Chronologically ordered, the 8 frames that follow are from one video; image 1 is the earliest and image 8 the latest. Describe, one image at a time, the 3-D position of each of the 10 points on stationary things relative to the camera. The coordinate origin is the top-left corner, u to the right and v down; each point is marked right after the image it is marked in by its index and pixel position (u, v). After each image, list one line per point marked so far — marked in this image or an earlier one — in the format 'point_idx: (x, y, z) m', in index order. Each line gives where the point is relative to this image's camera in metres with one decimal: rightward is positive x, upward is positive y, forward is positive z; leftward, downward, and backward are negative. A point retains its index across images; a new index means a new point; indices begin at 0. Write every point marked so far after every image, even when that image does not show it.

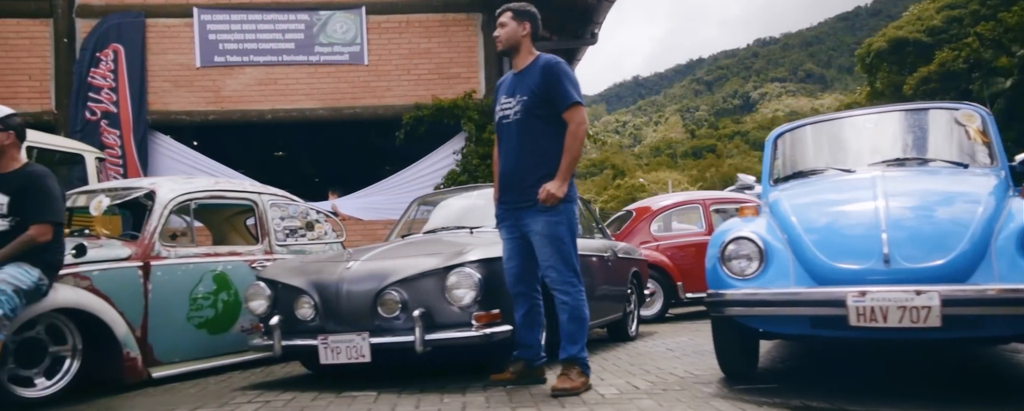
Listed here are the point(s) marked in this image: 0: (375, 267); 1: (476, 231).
0: (-0.7, -0.3, +3.5) m
1: (-0.2, -0.2, +4.8) m
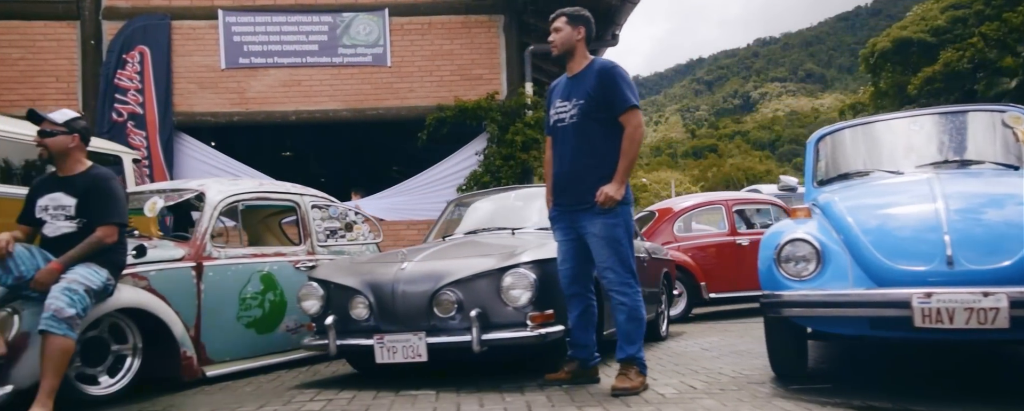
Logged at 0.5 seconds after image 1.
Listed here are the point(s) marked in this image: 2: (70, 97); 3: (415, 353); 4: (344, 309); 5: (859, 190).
0: (-0.4, -0.3, +3.6) m
1: (+0.1, -0.2, +4.9) m
2: (-6.4, +1.6, +9.9) m
3: (-0.5, -0.7, +3.4) m
4: (-0.9, -0.6, +3.7) m
5: (+1.9, +0.1, +3.7) m
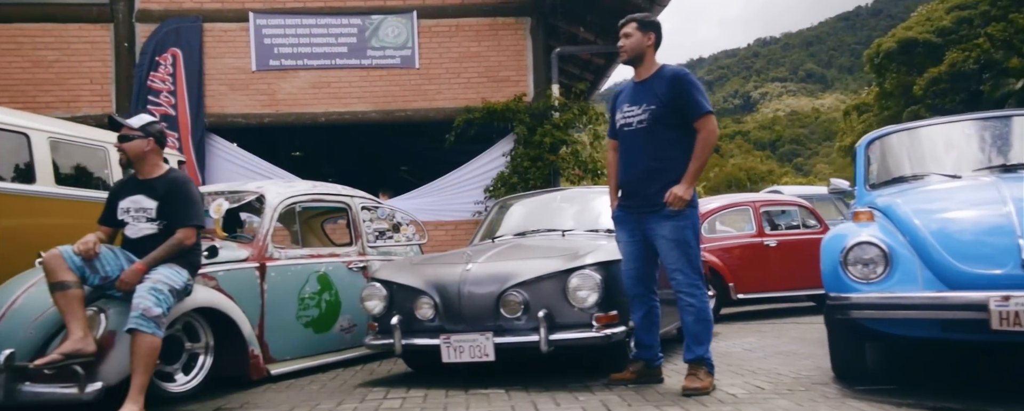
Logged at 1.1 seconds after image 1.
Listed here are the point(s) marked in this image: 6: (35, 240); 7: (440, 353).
0: (-0.1, -0.3, +3.7) m
1: (+0.4, -0.2, +4.9) m
2: (-6.0, +1.6, +10.0) m
3: (-0.2, -0.8, +3.5) m
4: (-0.6, -0.6, +3.8) m
5: (+2.2, +0.1, +3.8) m
6: (-3.8, -0.3, +5.5) m
7: (-0.4, -0.8, +3.6) m
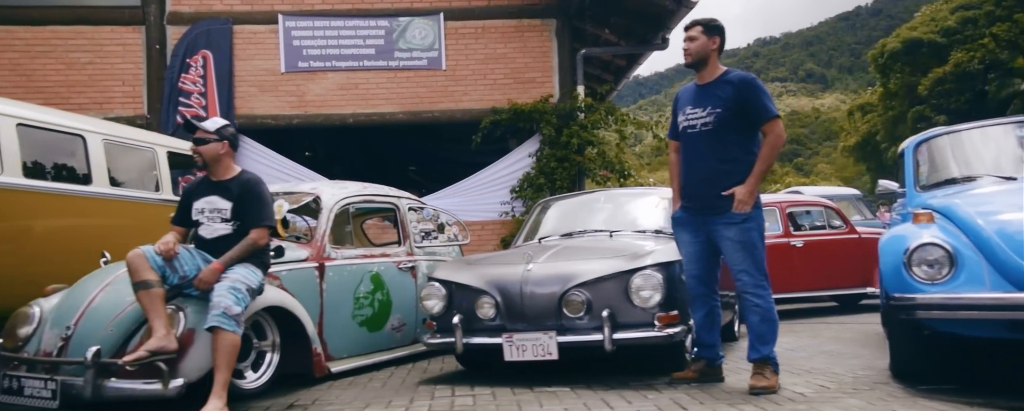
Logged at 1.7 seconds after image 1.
0: (+0.2, -0.4, +3.7) m
1: (+0.8, -0.2, +5.0) m
2: (-5.6, +1.6, +10.1) m
3: (+0.2, -0.8, +3.6) m
4: (-0.2, -0.6, +3.9) m
5: (+2.6, +0.1, +3.8) m
6: (-3.5, -0.3, +5.6) m
7: (-0.1, -0.8, +3.7) m
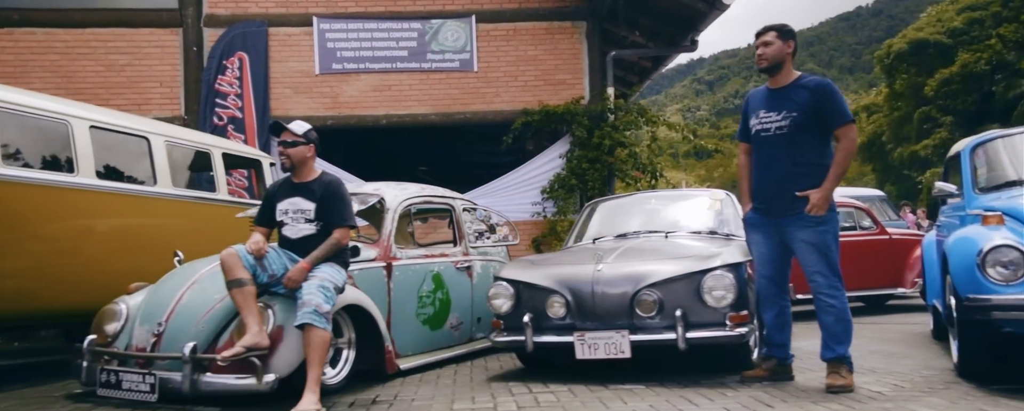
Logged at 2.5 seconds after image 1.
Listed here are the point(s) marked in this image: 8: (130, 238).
0: (+0.6, -0.4, +3.8) m
1: (+1.2, -0.2, +5.1) m
2: (-5.1, +1.6, +10.3) m
3: (+0.6, -0.8, +3.6) m
4: (+0.2, -0.6, +3.9) m
5: (+3.0, 0.0, +3.9) m
6: (-3.1, -0.3, +5.7) m
7: (+0.3, -0.8, +3.8) m
8: (-3.1, -0.3, +5.5) m
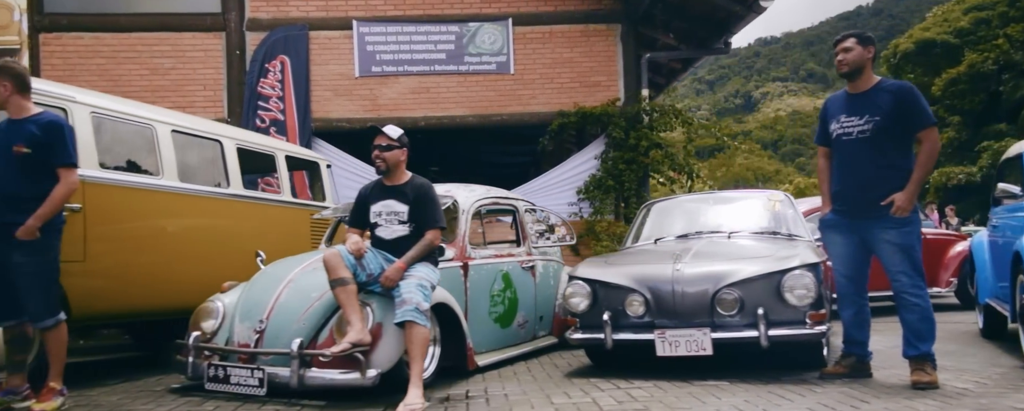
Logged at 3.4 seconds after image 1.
0: (+1.1, -0.4, +3.9) m
1: (+1.7, -0.2, +5.2) m
2: (-4.5, +1.5, +10.5) m
3: (+1.0, -0.8, +3.8) m
4: (+0.6, -0.6, +4.1) m
5: (+3.4, 0.0, +3.9) m
6: (-2.6, -0.3, +5.9) m
7: (+0.8, -0.8, +3.9) m
8: (-2.6, -0.3, +5.7) m
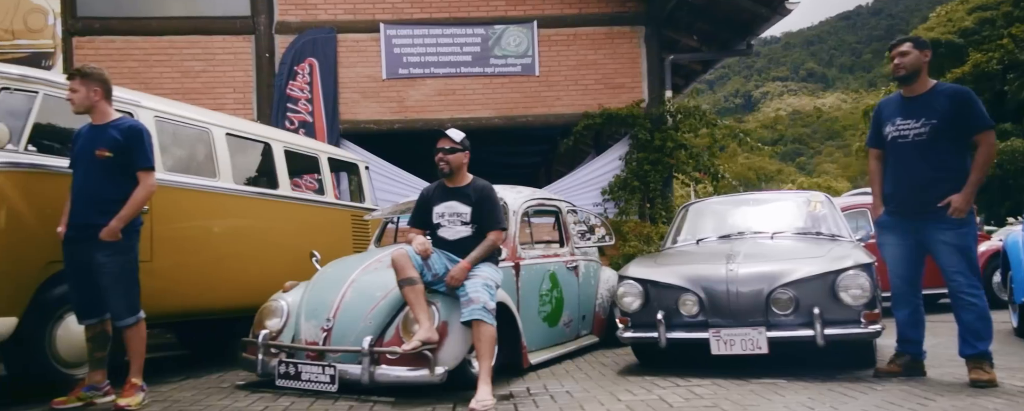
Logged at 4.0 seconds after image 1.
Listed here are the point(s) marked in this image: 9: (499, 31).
0: (+1.4, -0.4, +4.0) m
1: (+2.0, -0.2, +5.2) m
2: (-4.1, +1.5, +10.6) m
3: (+1.4, -0.8, +3.8) m
4: (+1.0, -0.6, +4.1) m
5: (+3.8, 0.0, +4.0) m
6: (-2.2, -0.3, +6.0) m
7: (+1.1, -0.8, +3.9) m
8: (-2.2, -0.3, +5.8) m
9: (-0.2, +2.8, +10.8) m
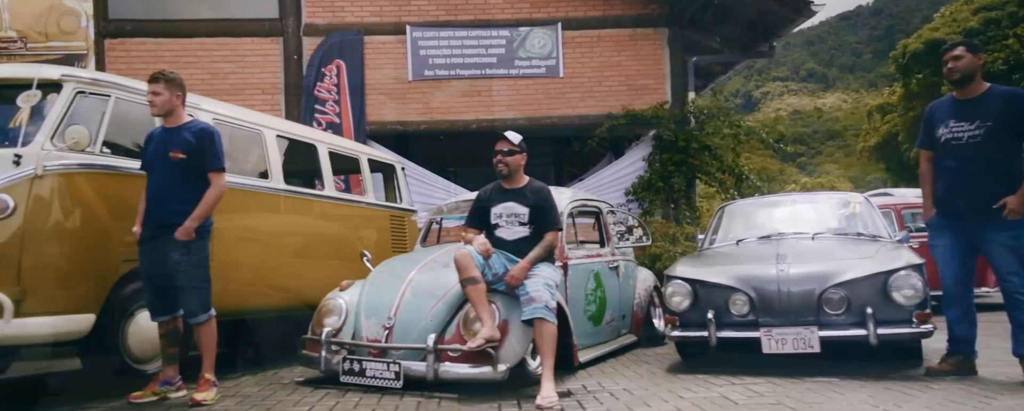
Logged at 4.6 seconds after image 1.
0: (+1.7, -0.4, +4.1) m
1: (+2.3, -0.2, +5.3) m
2: (-3.7, +1.5, +10.7) m
3: (+1.7, -0.8, +3.9) m
4: (+1.3, -0.6, +4.2) m
5: (+4.1, 0.0, +4.0) m
6: (-1.9, -0.3, +6.1) m
7: (+1.5, -0.8, +4.0) m
8: (-1.9, -0.3, +5.9) m
9: (+0.2, +2.8, +10.9) m
